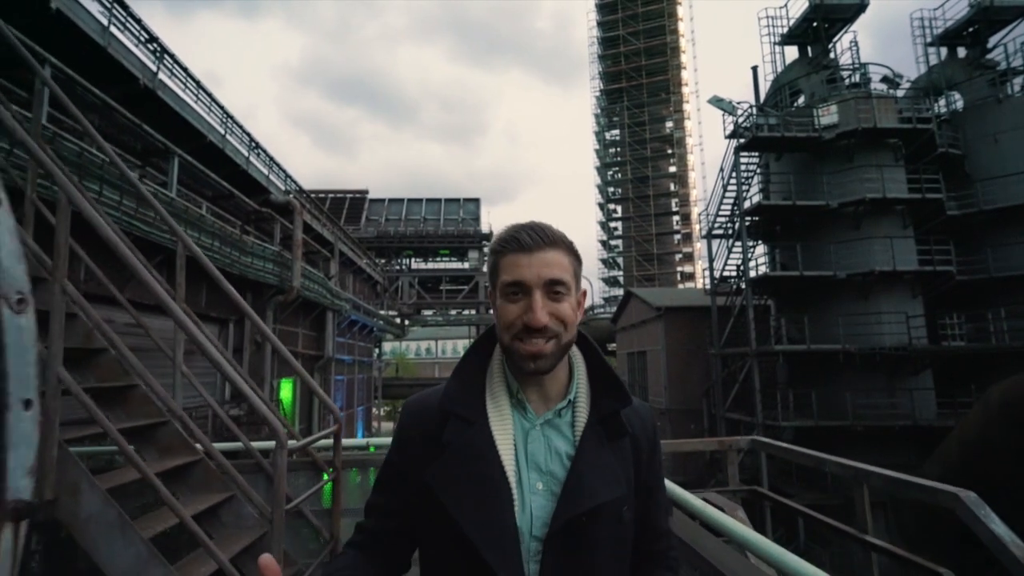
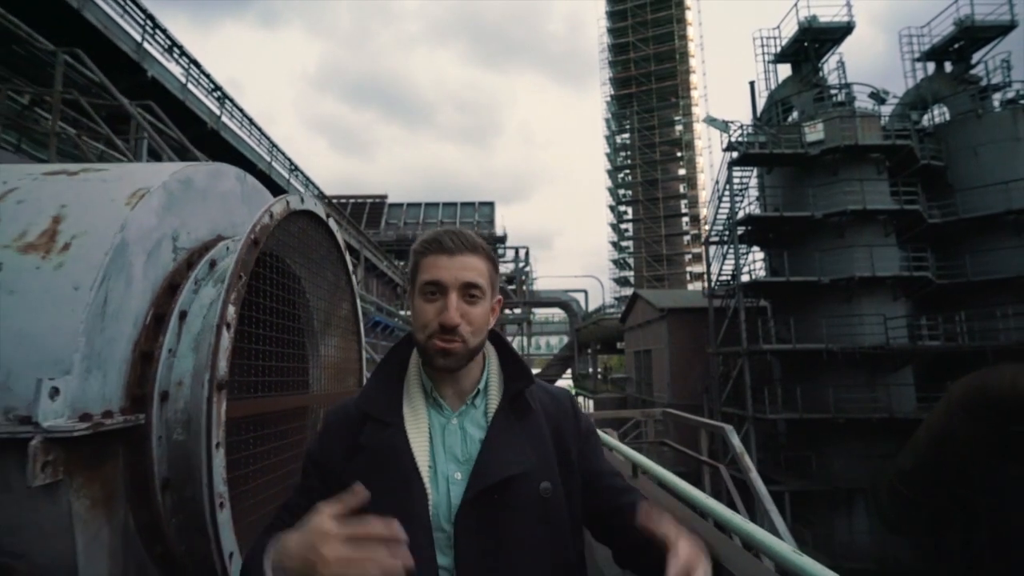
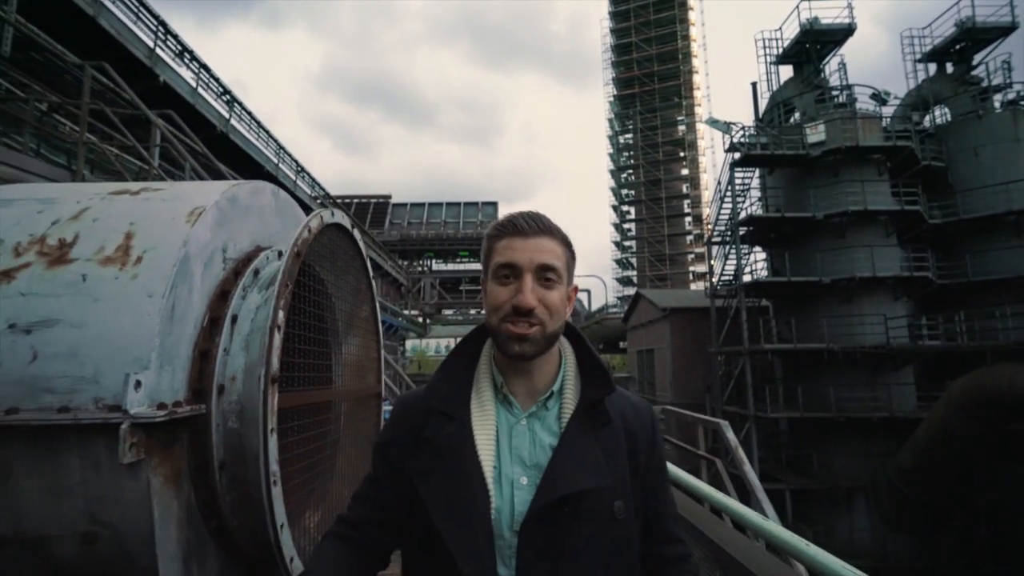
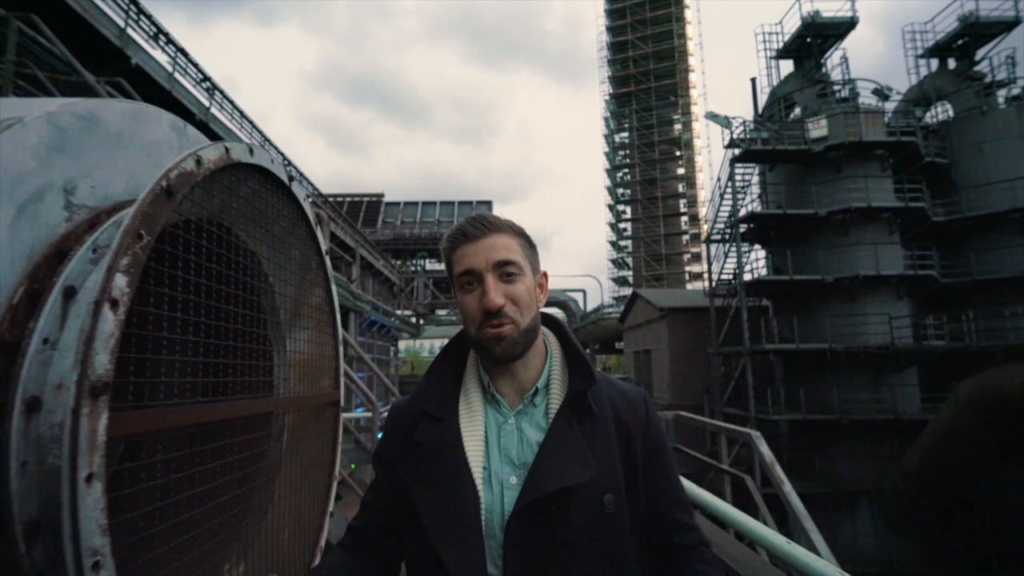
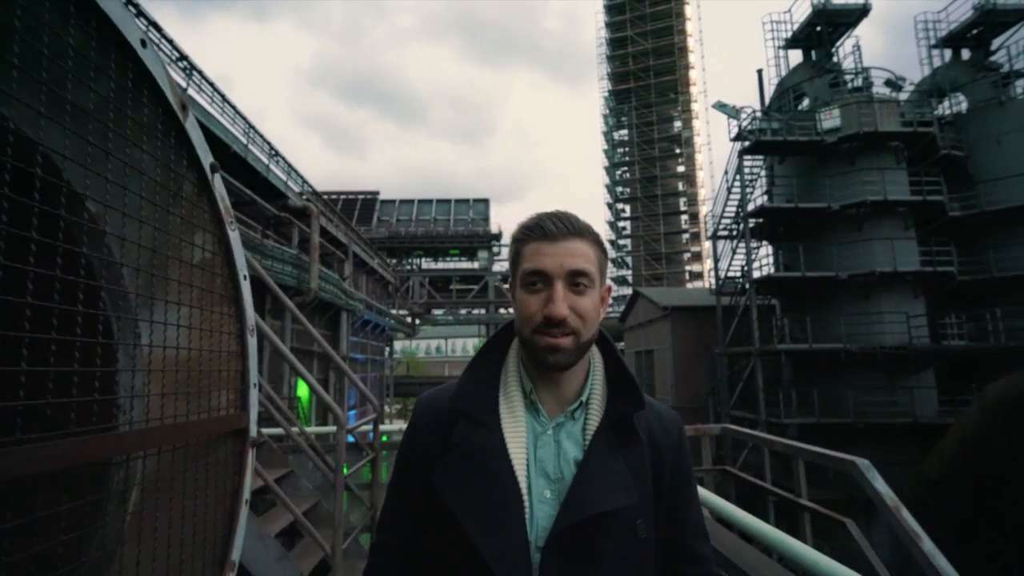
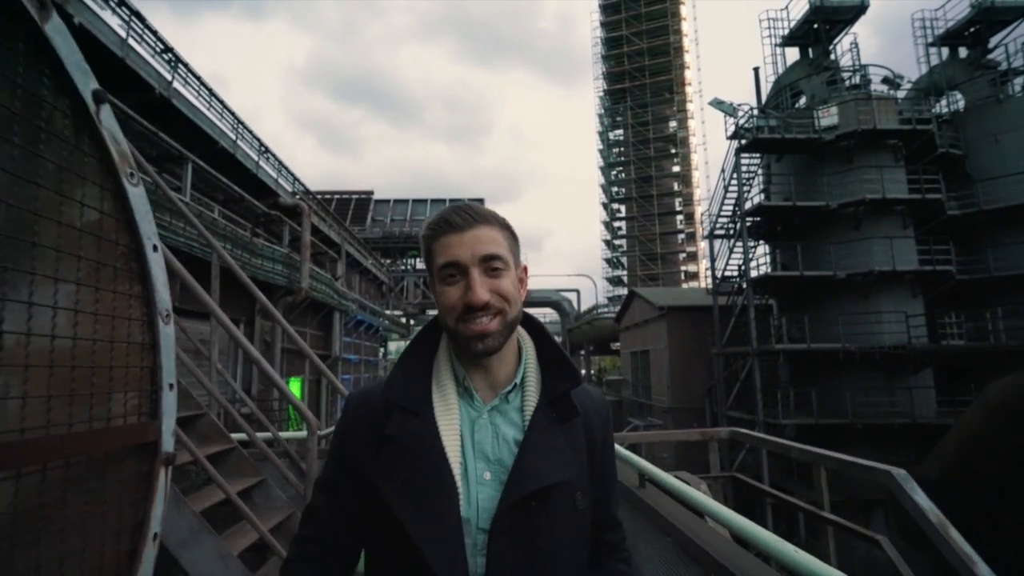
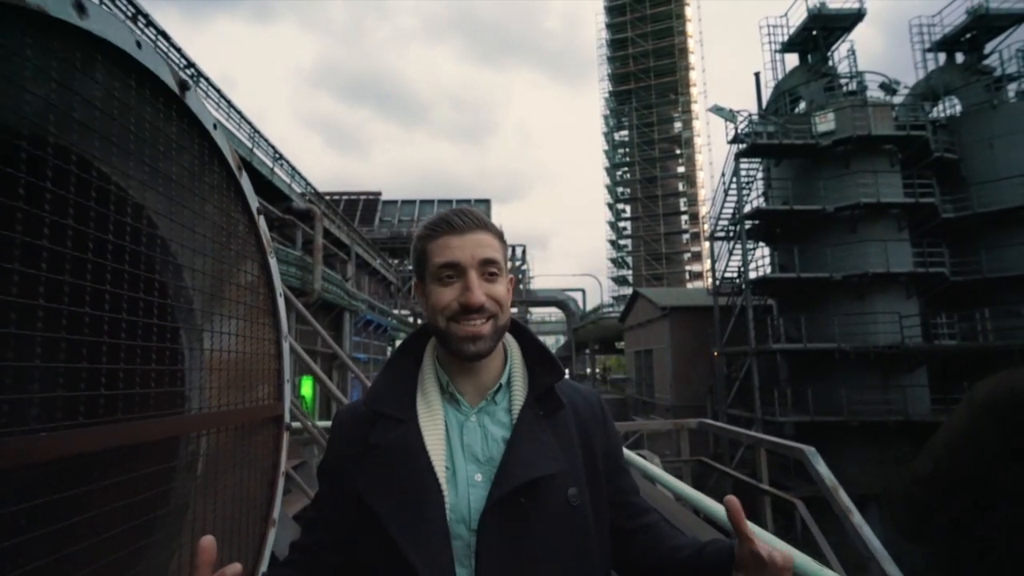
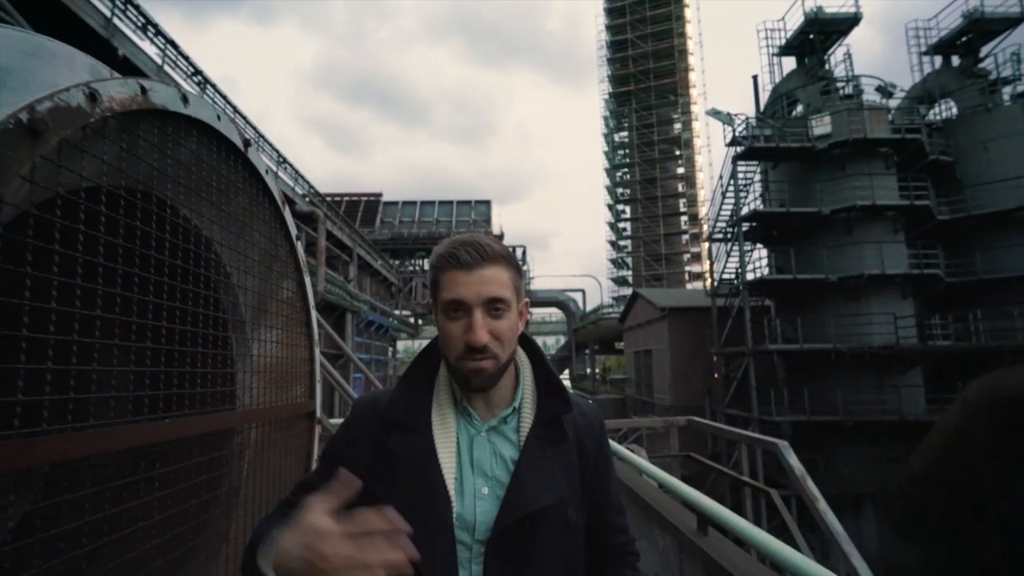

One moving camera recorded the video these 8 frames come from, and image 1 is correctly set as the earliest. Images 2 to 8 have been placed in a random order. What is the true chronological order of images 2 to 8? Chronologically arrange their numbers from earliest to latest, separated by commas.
6, 5, 7, 8, 4, 2, 3
